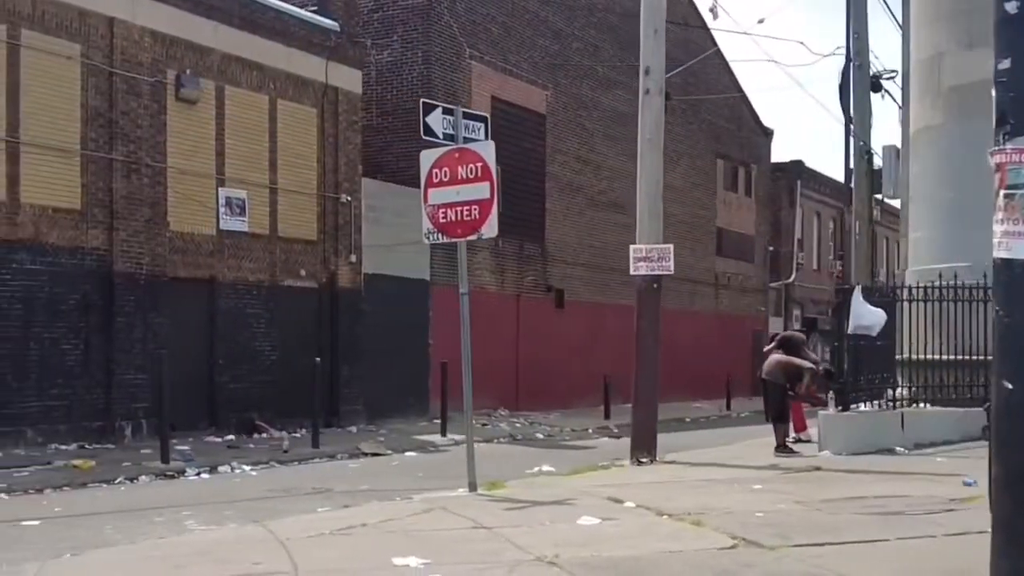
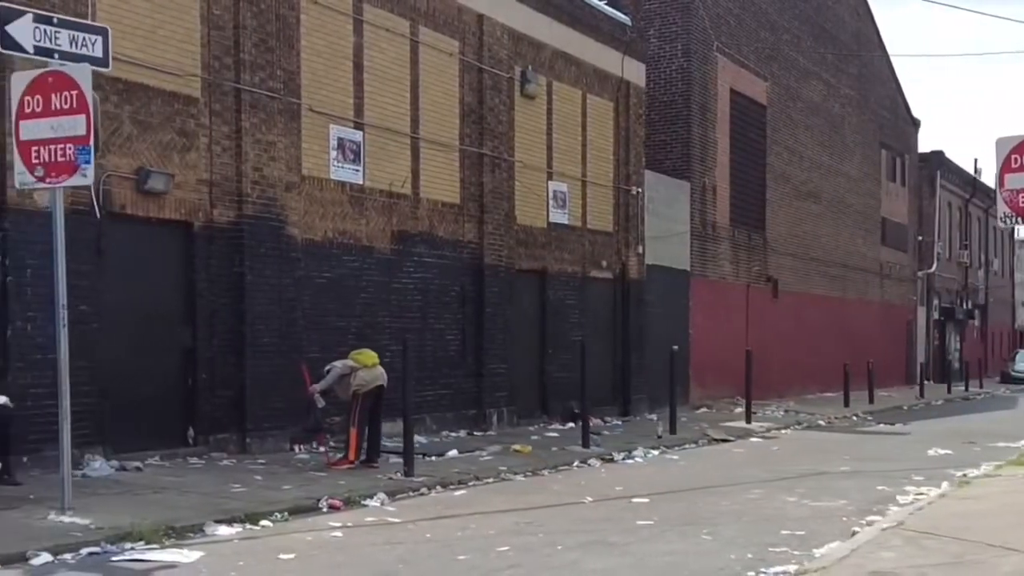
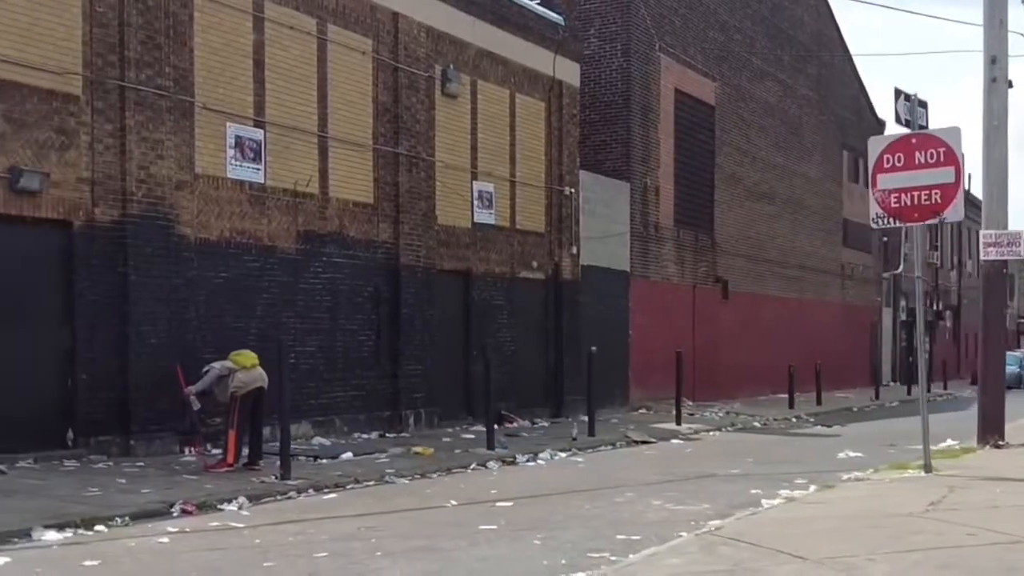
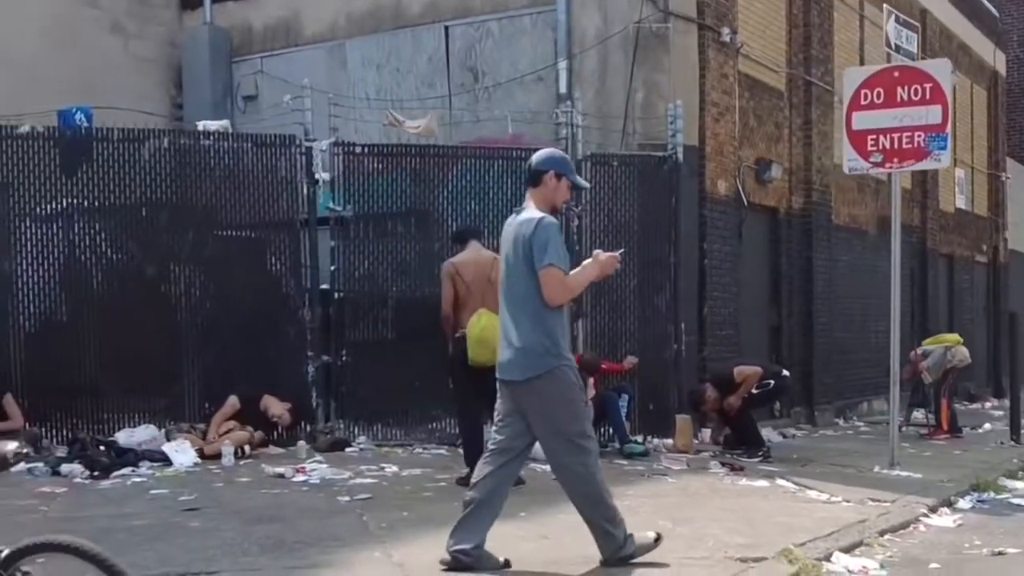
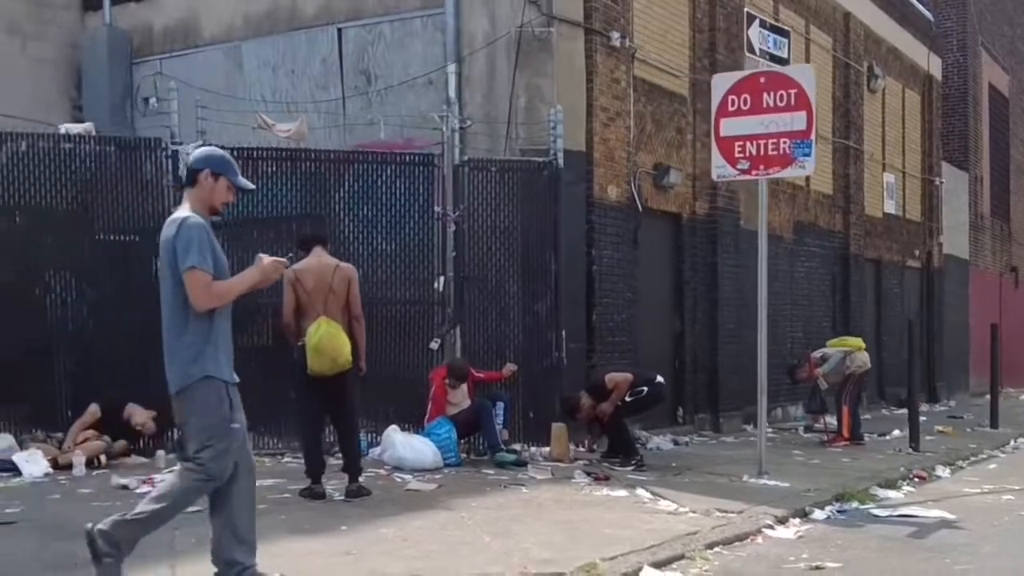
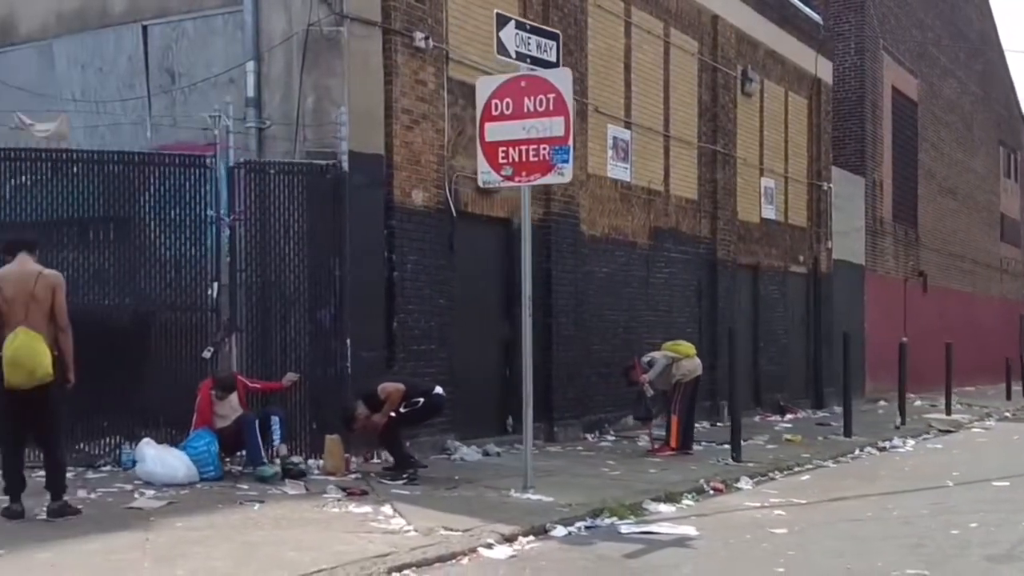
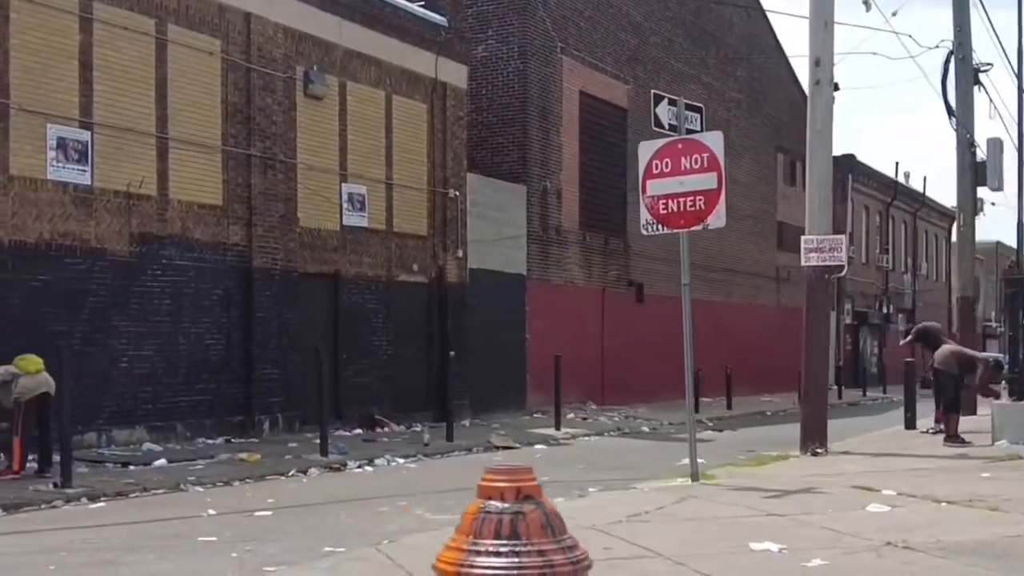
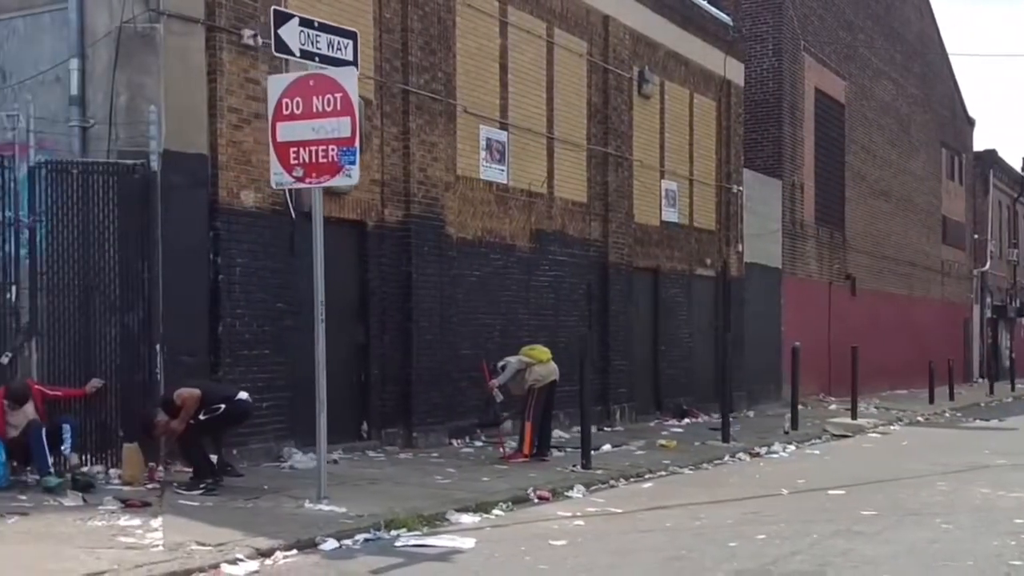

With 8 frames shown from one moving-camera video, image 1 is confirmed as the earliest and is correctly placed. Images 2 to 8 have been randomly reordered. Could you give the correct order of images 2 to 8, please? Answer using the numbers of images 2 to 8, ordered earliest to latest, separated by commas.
7, 3, 2, 8, 6, 5, 4
